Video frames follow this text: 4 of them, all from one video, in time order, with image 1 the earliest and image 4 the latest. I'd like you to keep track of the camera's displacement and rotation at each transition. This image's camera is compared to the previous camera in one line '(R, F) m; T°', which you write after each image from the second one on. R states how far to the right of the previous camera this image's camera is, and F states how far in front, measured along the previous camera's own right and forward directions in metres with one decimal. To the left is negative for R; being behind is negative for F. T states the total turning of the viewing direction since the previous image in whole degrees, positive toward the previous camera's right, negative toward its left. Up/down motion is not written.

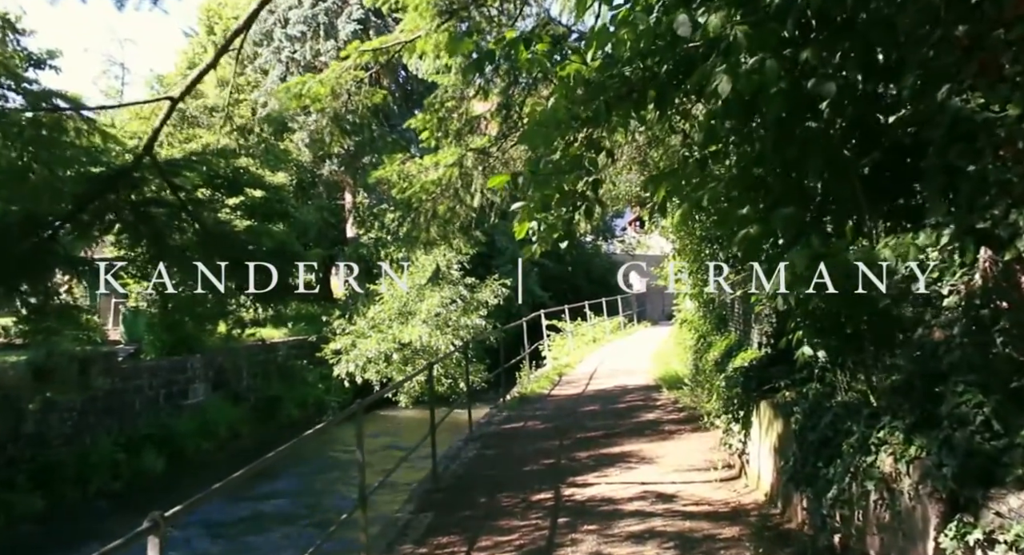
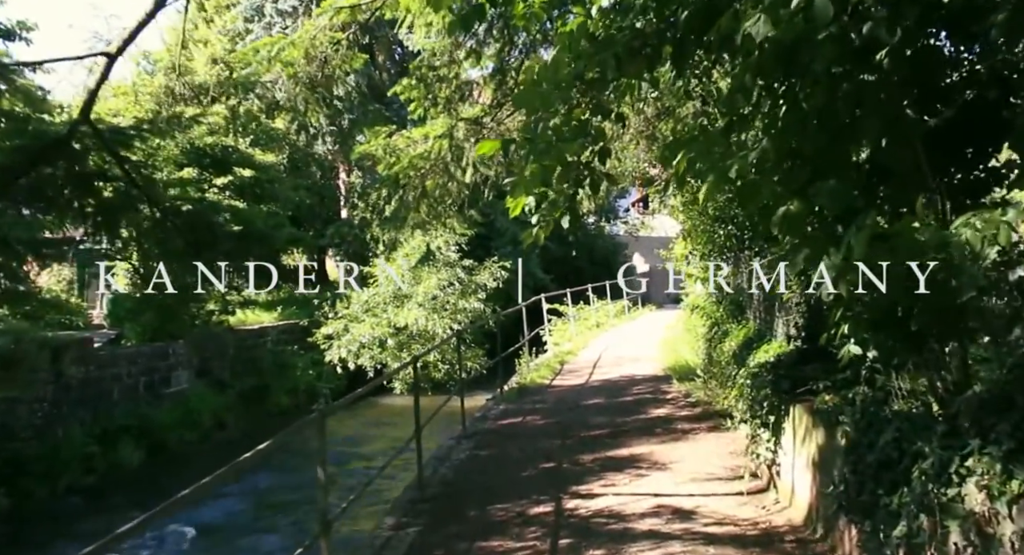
(0.0, +0.8) m; 0°
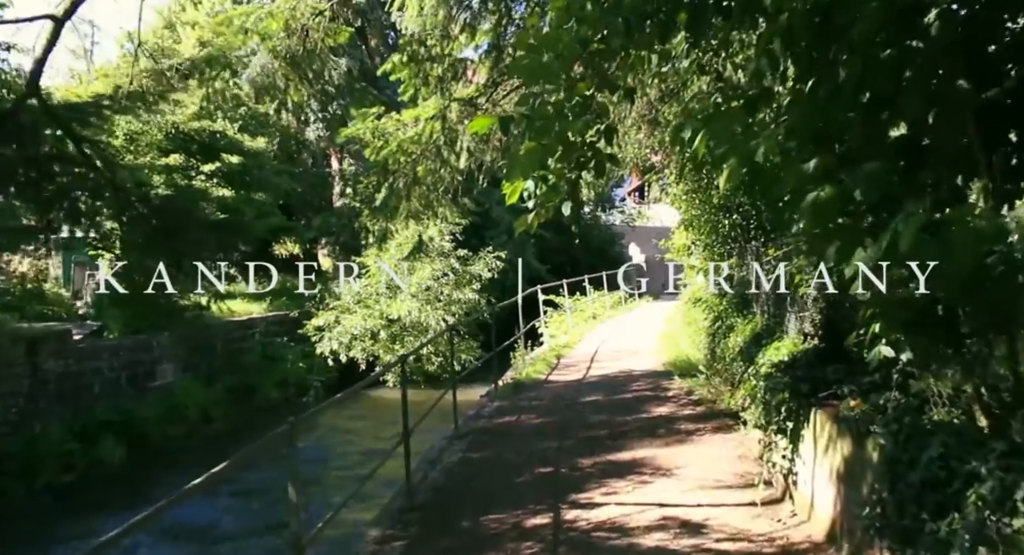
(0.0, +0.4) m; 0°
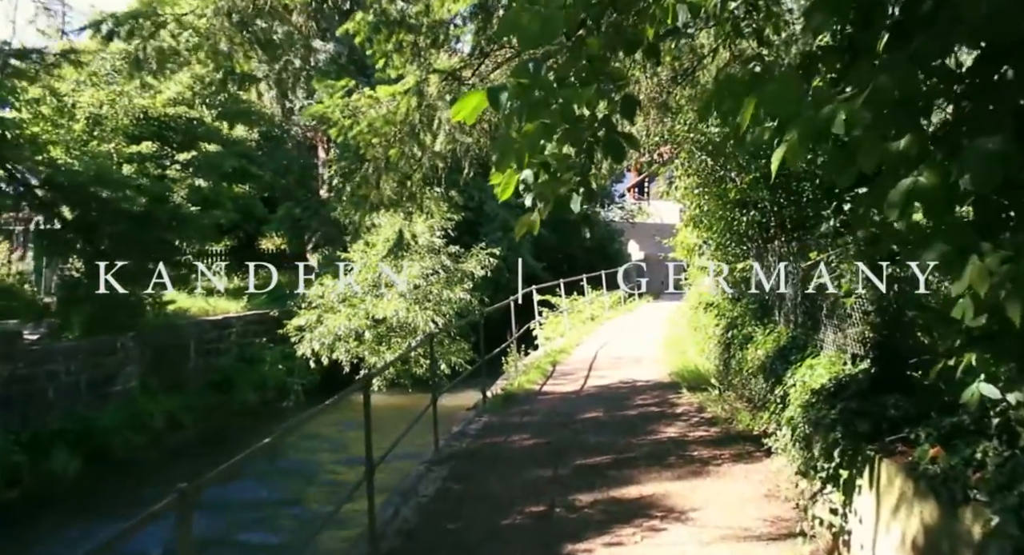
(+0.1, +0.9) m; 0°
